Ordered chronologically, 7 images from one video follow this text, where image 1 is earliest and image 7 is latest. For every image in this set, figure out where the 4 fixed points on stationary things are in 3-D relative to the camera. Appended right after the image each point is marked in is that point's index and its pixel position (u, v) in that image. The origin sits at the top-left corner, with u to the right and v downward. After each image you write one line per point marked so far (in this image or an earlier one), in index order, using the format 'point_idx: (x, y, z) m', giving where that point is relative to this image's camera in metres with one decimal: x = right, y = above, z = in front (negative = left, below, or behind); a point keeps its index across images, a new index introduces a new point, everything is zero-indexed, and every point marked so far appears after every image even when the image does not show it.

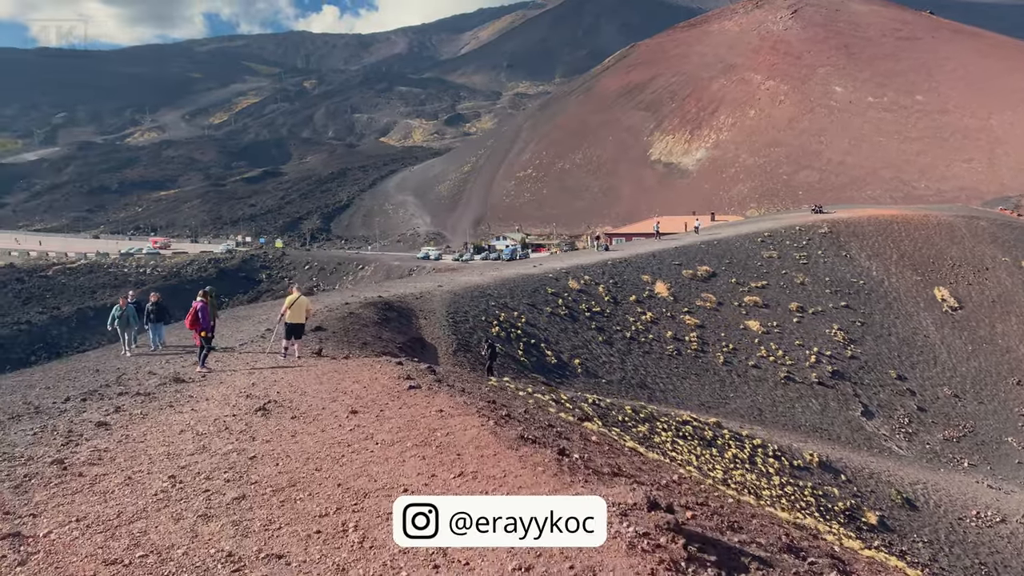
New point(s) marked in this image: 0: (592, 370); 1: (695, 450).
0: (+2.0, -2.0, +19.8) m
1: (+3.1, -2.8, +13.8) m
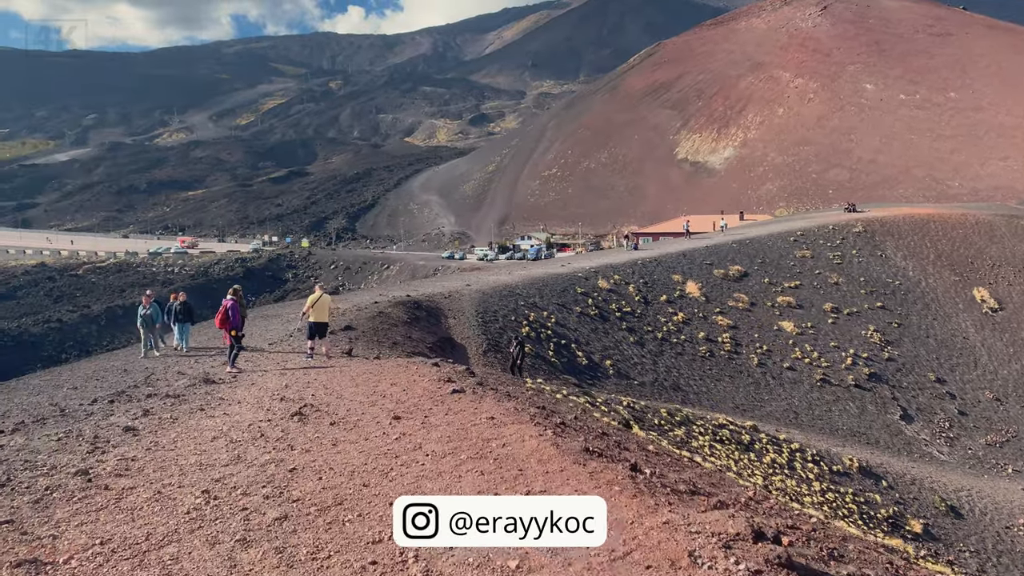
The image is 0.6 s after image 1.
0: (+2.7, -2.0, +19.4) m
1: (+3.7, -2.7, +13.4) m
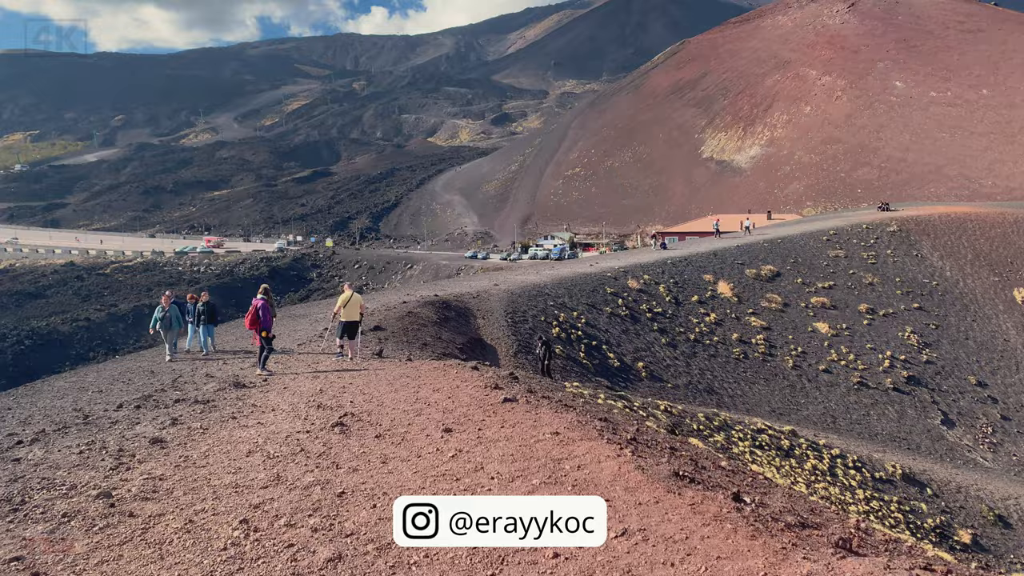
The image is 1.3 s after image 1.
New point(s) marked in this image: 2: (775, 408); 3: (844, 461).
0: (+3.4, -2.0, +18.9) m
1: (+4.2, -2.8, +12.9) m
2: (+6.3, -2.9, +19.4) m
3: (+6.6, -3.4, +15.9) m
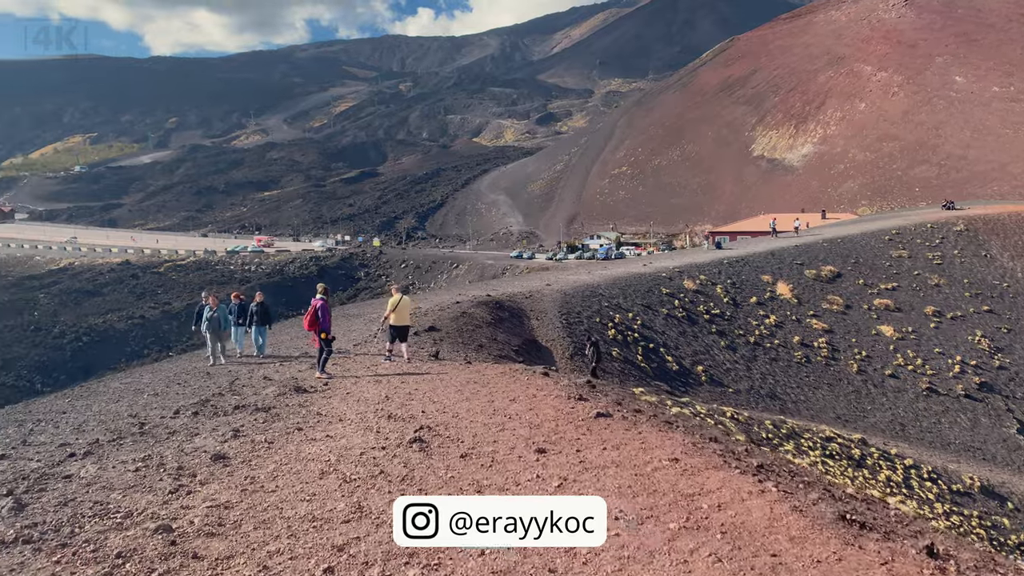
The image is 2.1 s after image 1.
0: (+4.7, -2.0, +18.3) m
1: (+5.1, -2.8, +12.2) m
2: (+7.6, -2.9, +18.6) m
3: (+7.6, -3.4, +15.1) m
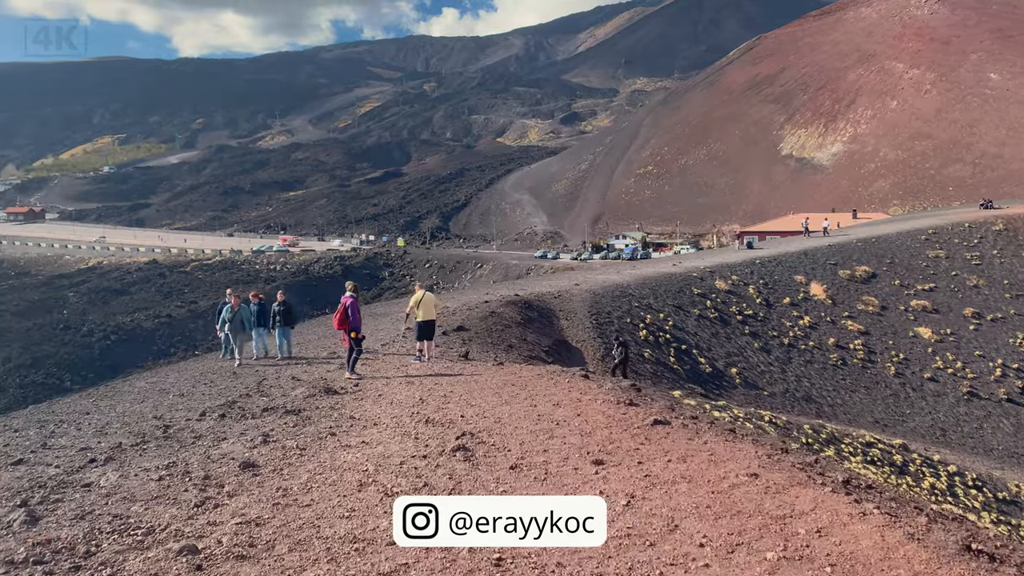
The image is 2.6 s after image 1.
0: (+5.3, -2.0, +17.8) m
1: (+5.5, -2.8, +11.7) m
2: (+8.2, -2.9, +18.1) m
3: (+8.1, -3.4, +14.5) m
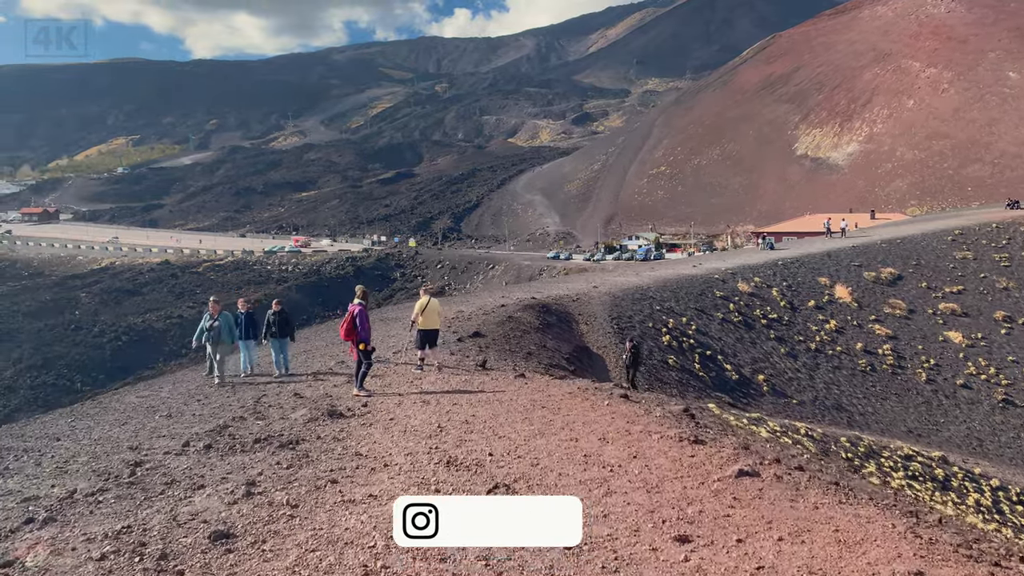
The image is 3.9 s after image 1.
0: (+5.6, -2.1, +17.1) m
1: (+5.8, -2.8, +11.0) m
2: (+8.6, -3.0, +17.3) m
3: (+8.4, -3.5, +13.8) m
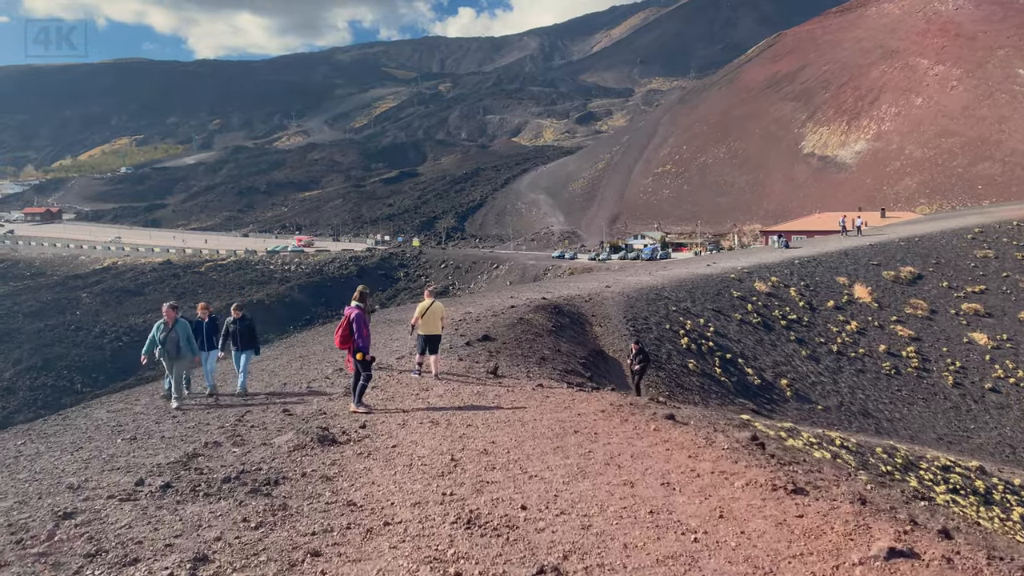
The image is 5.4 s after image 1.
0: (+5.8, -2.1, +16.3) m
1: (+6.0, -2.8, +10.1) m
2: (+8.8, -3.0, +16.4) m
3: (+8.6, -3.5, +12.9) m
